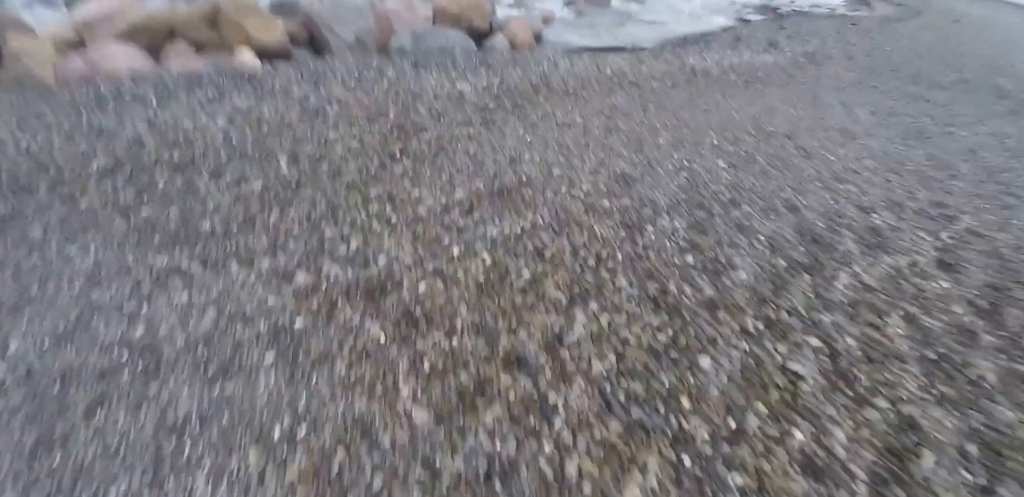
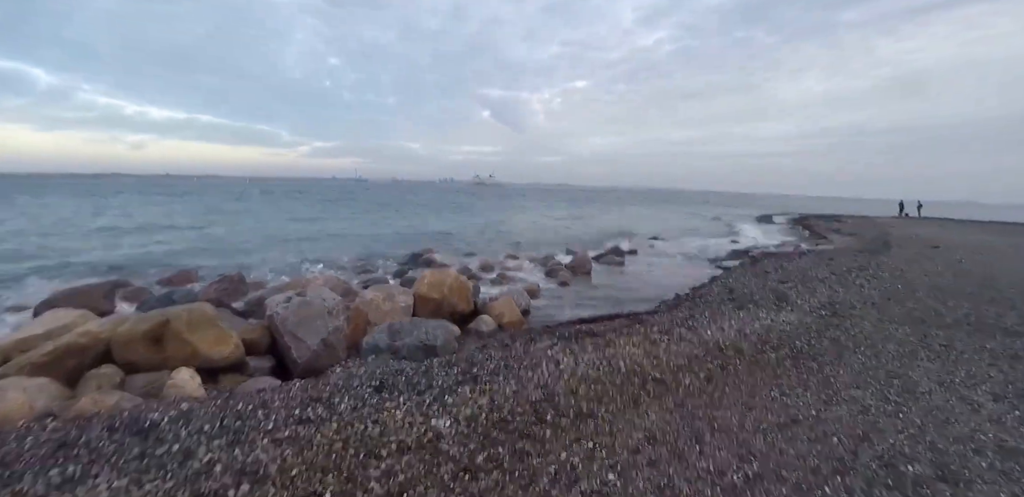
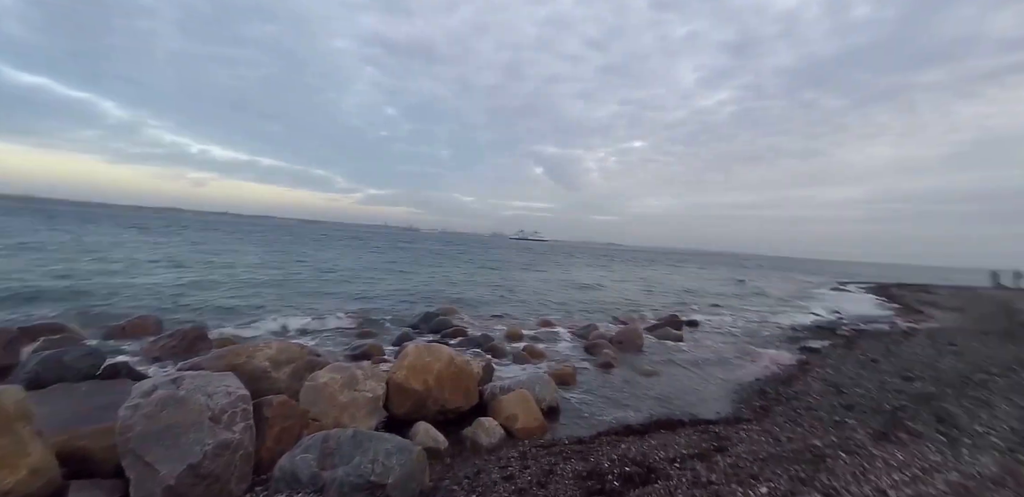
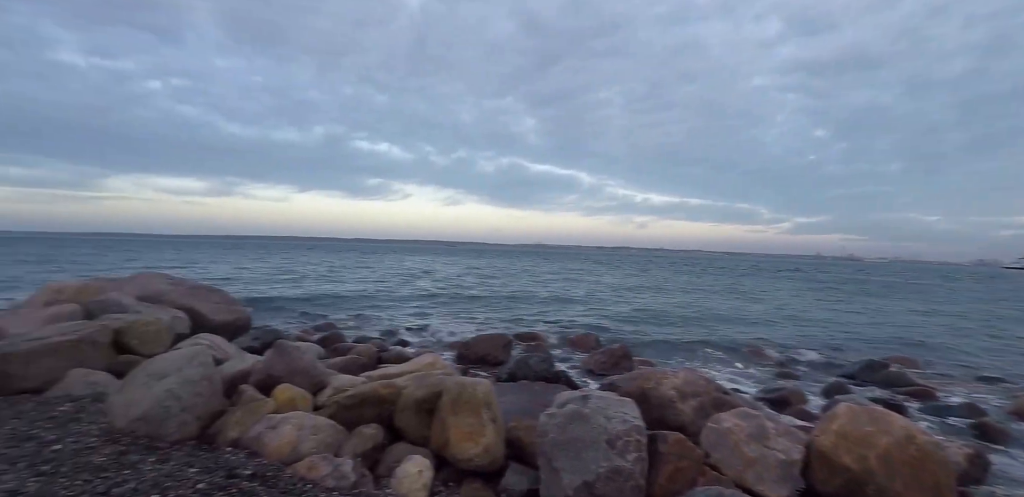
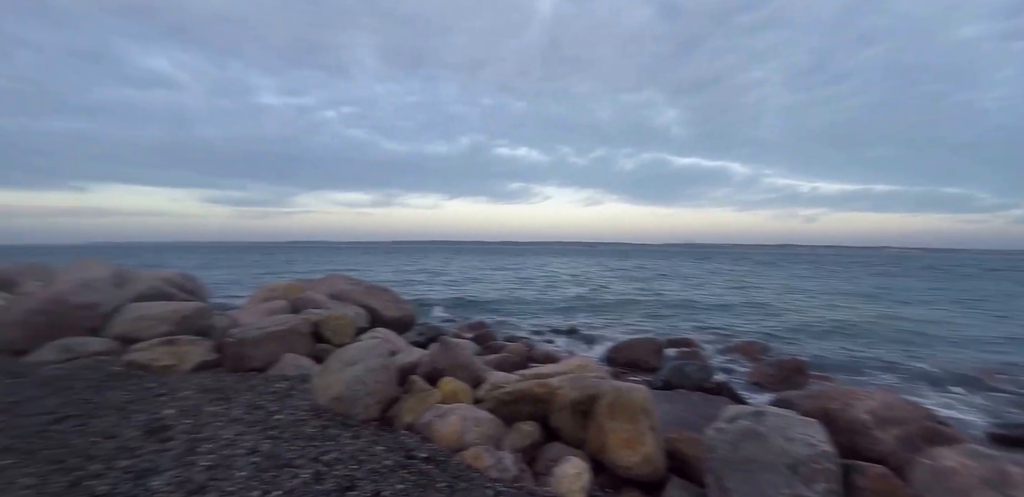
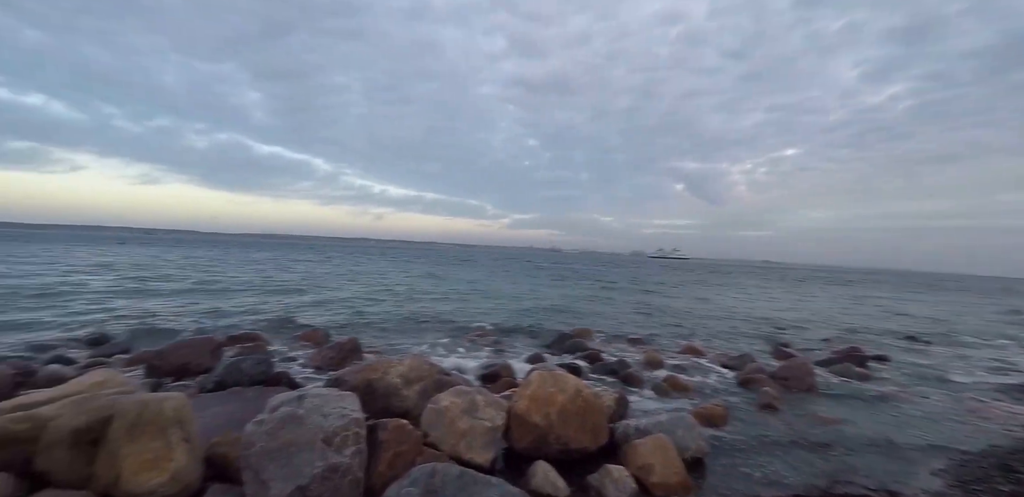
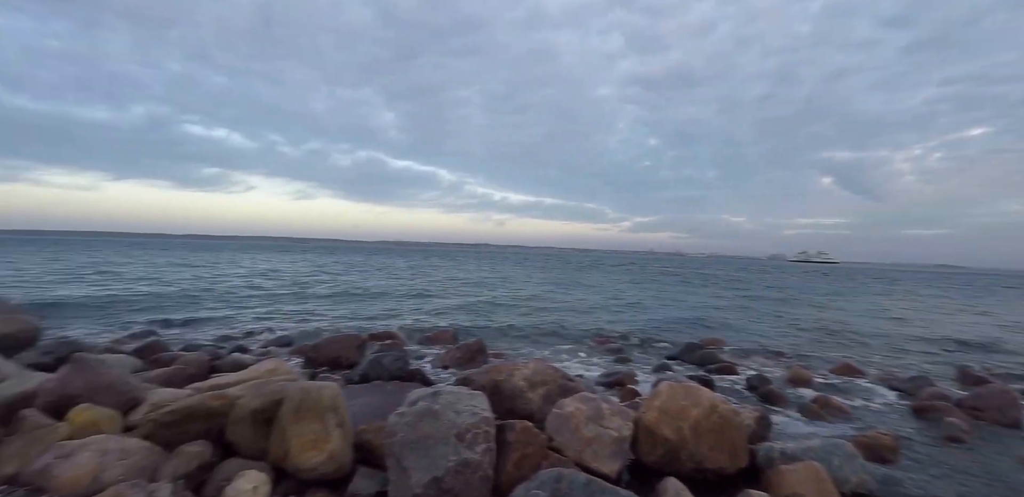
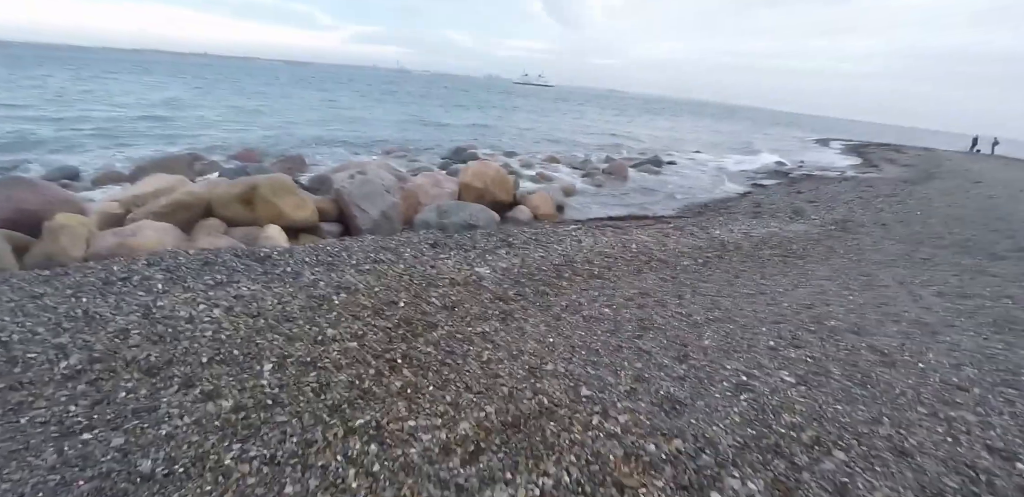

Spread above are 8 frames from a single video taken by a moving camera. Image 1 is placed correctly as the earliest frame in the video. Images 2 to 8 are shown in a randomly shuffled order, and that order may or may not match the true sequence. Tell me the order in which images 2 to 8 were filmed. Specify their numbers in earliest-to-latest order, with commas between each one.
8, 2, 3, 6, 7, 4, 5
